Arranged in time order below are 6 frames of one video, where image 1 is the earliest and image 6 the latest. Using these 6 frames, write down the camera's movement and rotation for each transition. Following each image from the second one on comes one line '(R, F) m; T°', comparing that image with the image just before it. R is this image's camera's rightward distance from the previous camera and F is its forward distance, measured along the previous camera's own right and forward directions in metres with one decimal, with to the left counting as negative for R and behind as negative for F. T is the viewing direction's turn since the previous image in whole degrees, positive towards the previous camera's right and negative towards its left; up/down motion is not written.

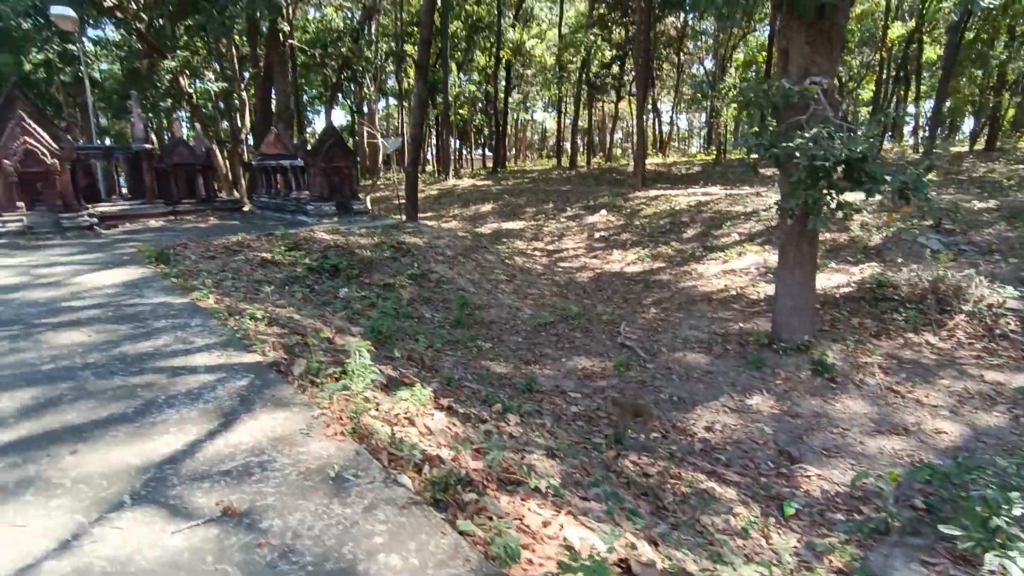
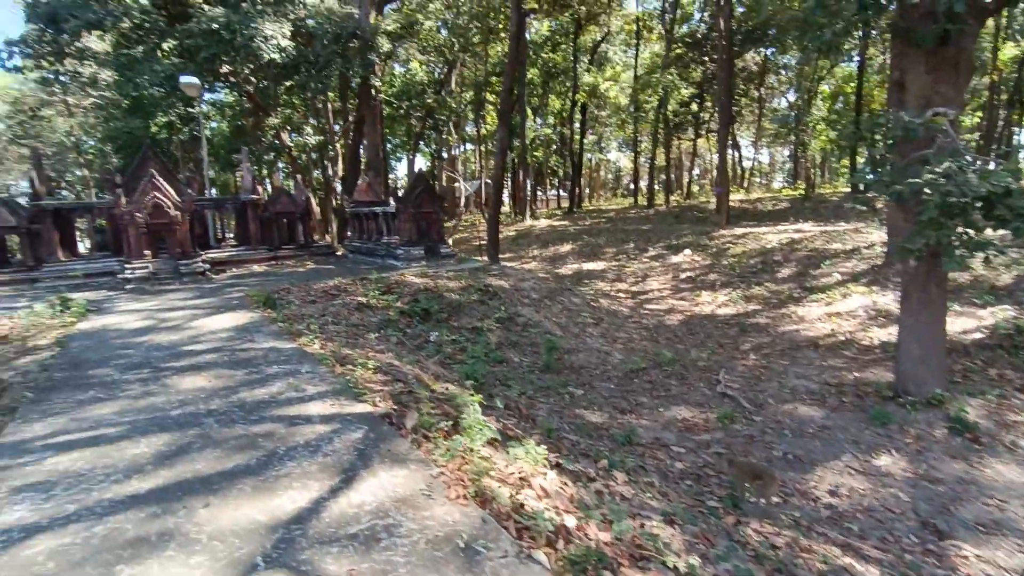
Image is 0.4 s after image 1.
(-0.2, +0.1) m; -7°
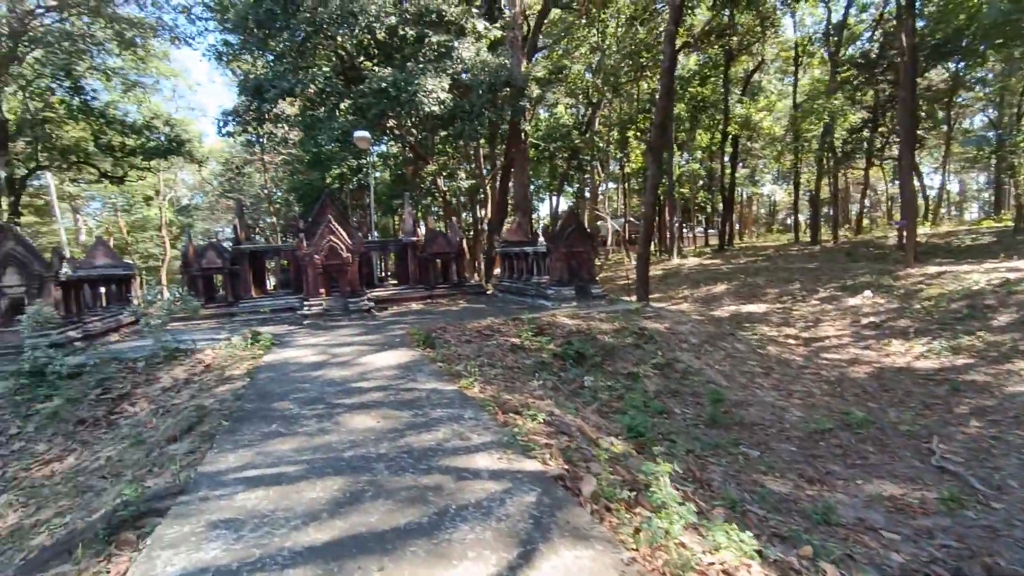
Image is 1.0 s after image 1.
(-0.2, +0.2) m; -14°
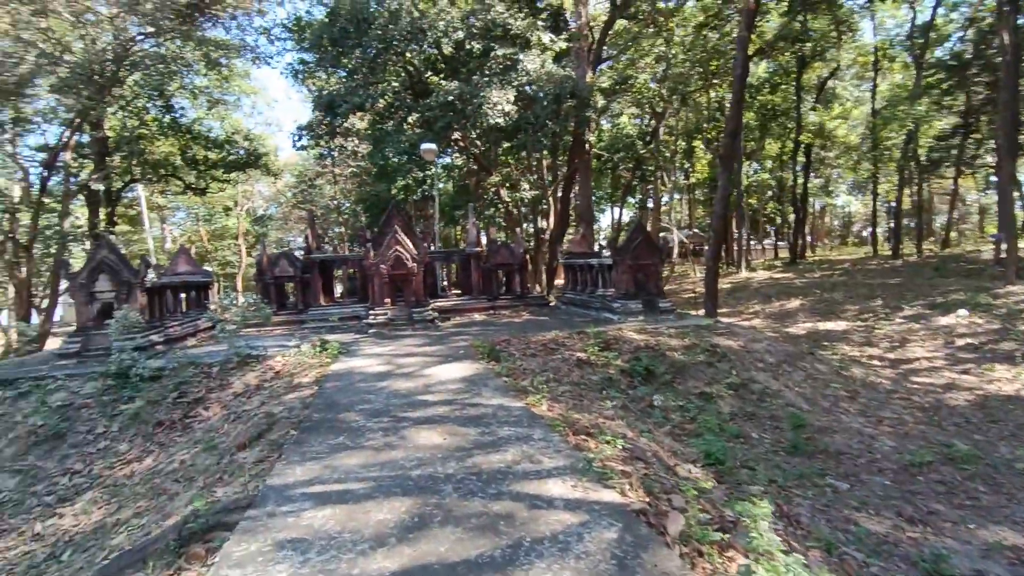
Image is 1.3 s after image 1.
(-0.1, +0.2) m; -6°
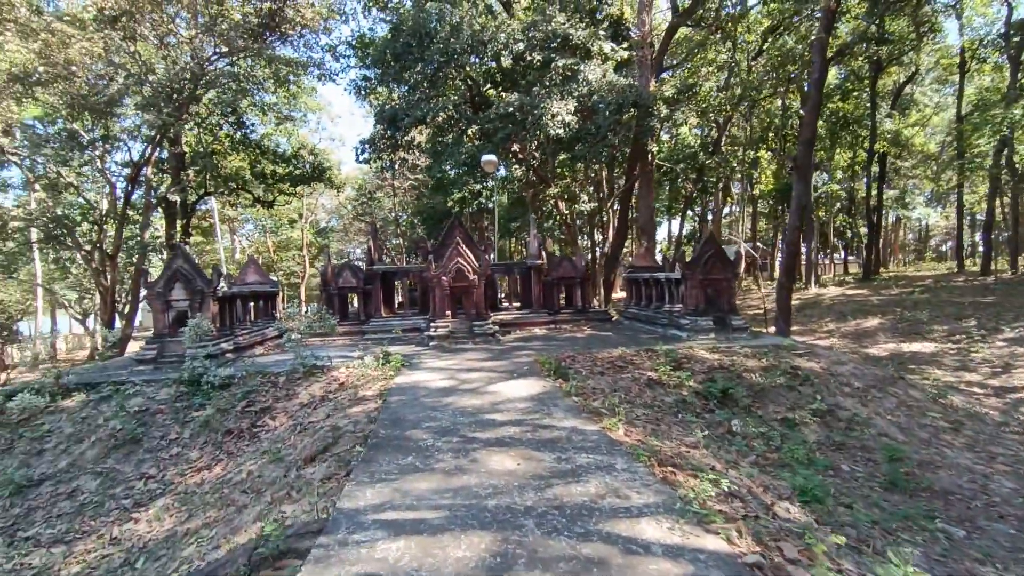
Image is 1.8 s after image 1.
(-0.2, +0.2) m; -5°
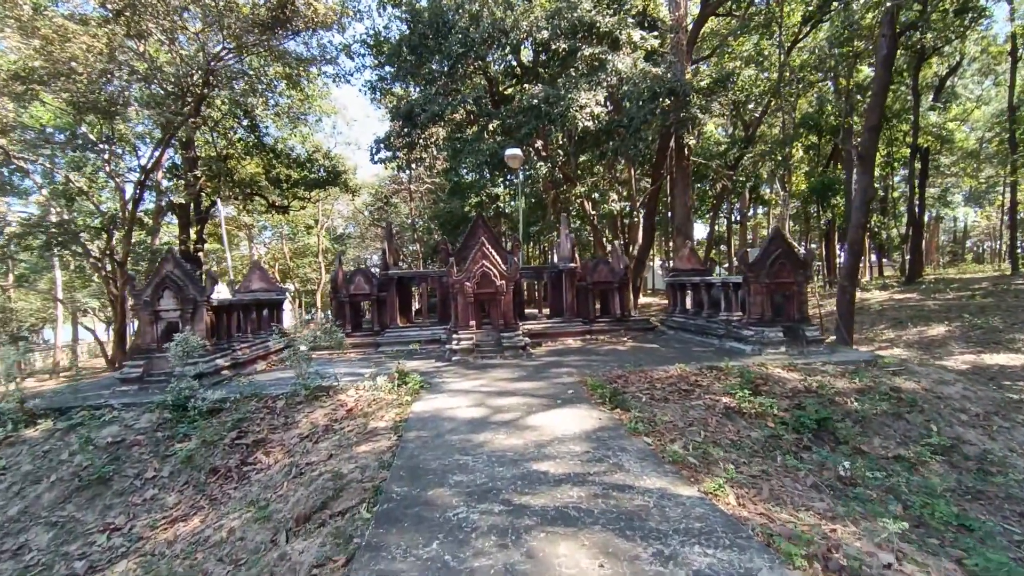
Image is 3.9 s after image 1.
(-0.2, +1.2) m; -2°
